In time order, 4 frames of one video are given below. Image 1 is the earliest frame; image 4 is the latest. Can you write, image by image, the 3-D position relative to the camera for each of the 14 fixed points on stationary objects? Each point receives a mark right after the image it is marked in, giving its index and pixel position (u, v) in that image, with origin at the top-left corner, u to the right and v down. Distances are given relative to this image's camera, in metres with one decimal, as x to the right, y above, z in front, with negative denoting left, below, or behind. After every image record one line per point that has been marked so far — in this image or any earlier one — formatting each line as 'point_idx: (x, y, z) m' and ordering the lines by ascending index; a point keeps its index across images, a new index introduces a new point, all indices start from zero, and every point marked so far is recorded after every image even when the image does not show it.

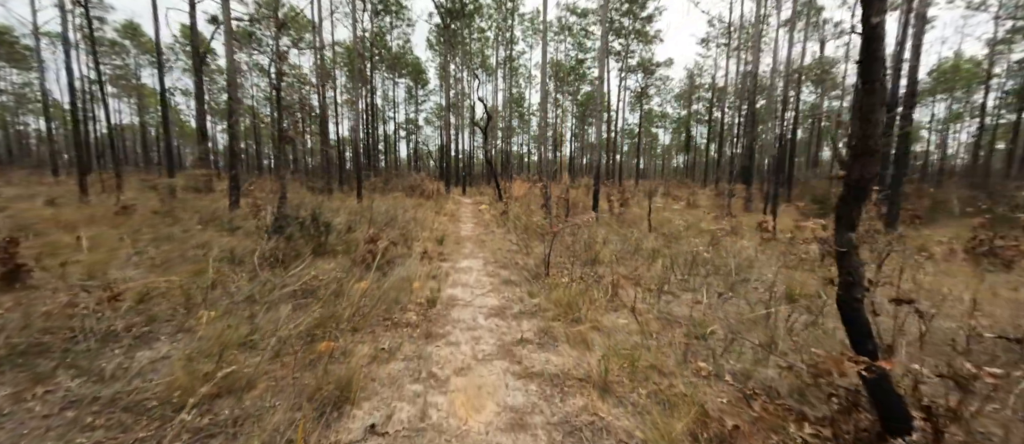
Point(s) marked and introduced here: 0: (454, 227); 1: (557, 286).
0: (-1.8, -0.2, +11.1) m
1: (+0.6, -0.9, +4.9) m
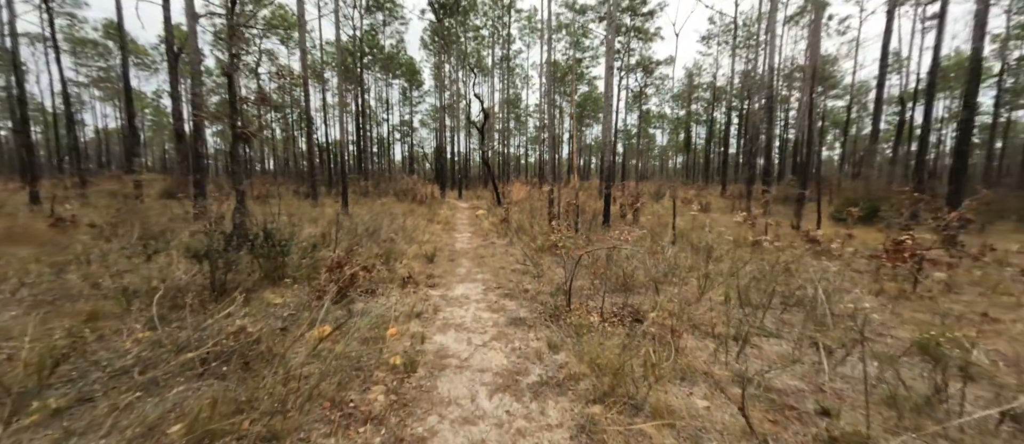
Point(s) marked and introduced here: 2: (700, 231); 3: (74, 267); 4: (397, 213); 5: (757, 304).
0: (-1.8, -0.5, +9.7) m
1: (+0.8, -1.1, +3.5) m
2: (+4.7, -0.3, +8.9) m
3: (-6.8, -0.7, +5.4) m
4: (-4.3, +0.3, +13.0) m
5: (+2.9, -1.0, +4.2) m
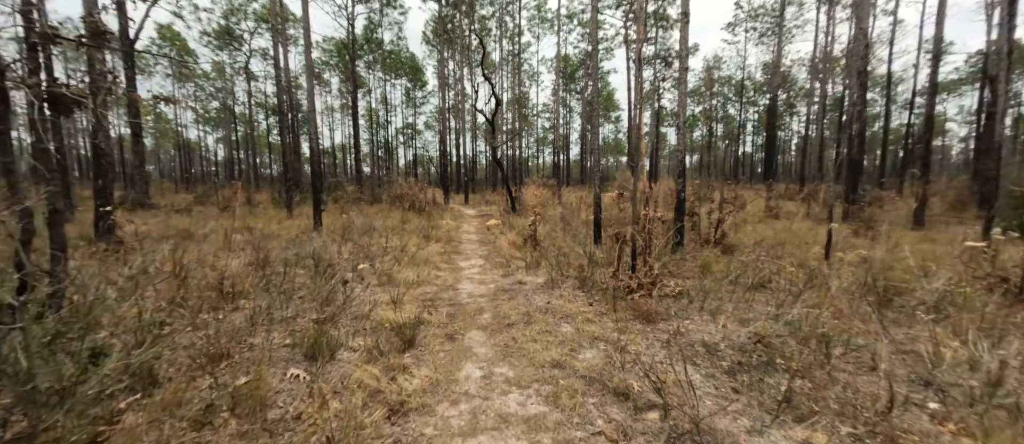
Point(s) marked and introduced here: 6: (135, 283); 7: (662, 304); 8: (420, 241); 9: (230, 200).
0: (-1.1, -0.9, +6.2) m
1: (+1.3, -1.5, 0.0) m
2: (+5.3, -0.6, +5.3) m
3: (-6.2, -1.2, +2.0) m
4: (-3.6, -0.2, +9.6) m
5: (+3.5, -1.3, +0.7) m
6: (-5.2, -0.8, +4.9) m
7: (+1.9, -1.0, +4.4) m
8: (-2.3, -0.5, +8.8) m
9: (-14.3, +1.1, +17.9) m
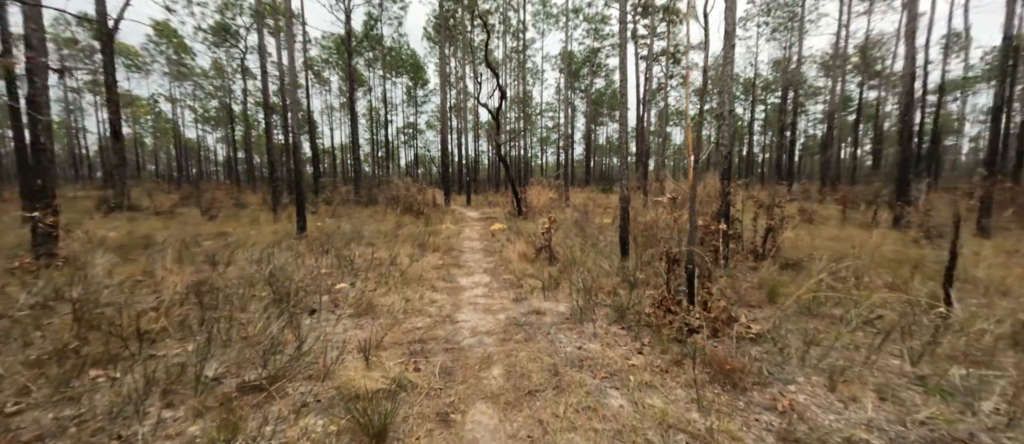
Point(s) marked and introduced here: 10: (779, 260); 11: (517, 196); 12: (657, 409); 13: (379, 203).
0: (-0.9, -1.1, +4.9) m
1: (+1.5, -1.6, -1.2) m
2: (+5.5, -0.8, +4.0) m
3: (-6.0, -1.3, +0.8) m
4: (-3.4, -0.3, +8.4) m
5: (+3.6, -1.5, -0.6) m
6: (-5.0, -1.0, +3.7) m
7: (+2.1, -1.2, +3.1) m
8: (-2.1, -0.6, +7.5) m
9: (-14.1, +1.0, +16.7) m
10: (+4.5, -0.6, +6.1) m
11: (+0.3, +1.0, +14.0) m
12: (+1.0, -1.2, +2.4) m
13: (-5.6, +0.8, +14.7) m
